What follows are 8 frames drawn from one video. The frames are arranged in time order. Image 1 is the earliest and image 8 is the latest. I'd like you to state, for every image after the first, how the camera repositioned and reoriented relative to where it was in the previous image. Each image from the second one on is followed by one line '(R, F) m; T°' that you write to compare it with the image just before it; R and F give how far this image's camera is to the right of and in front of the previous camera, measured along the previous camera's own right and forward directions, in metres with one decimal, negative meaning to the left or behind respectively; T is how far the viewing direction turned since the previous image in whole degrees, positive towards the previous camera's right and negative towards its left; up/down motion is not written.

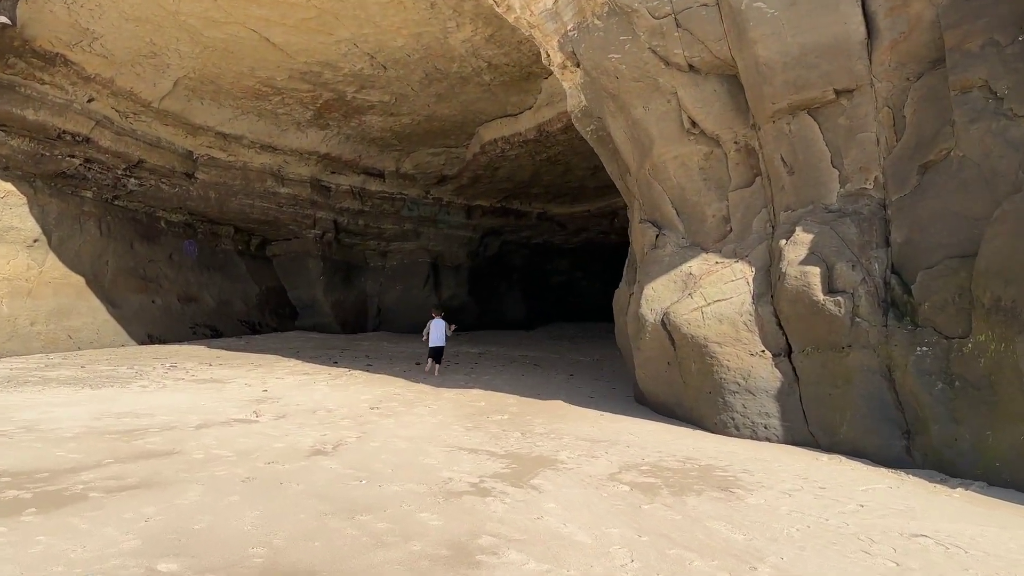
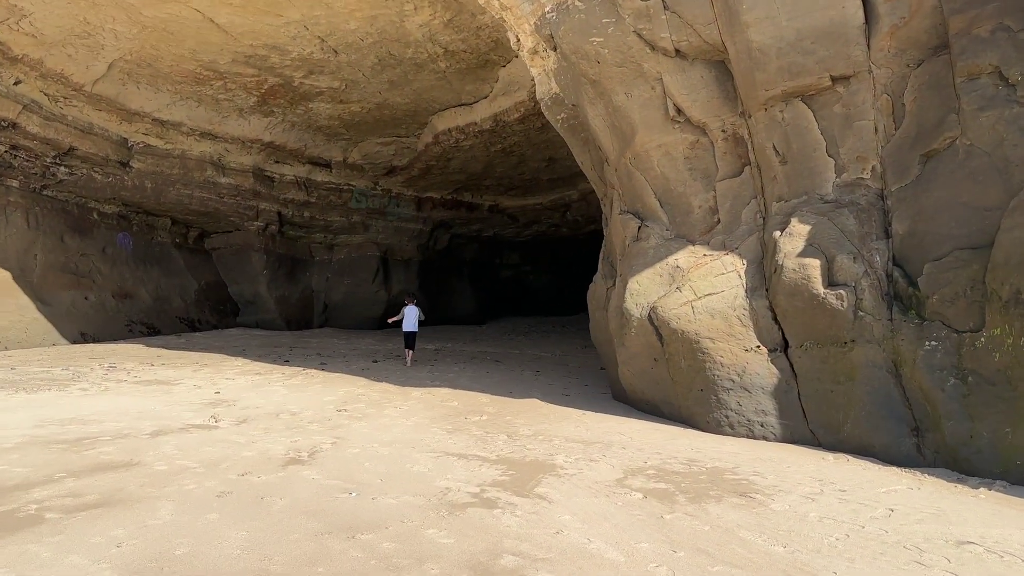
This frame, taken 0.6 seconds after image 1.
(-0.2, +0.2) m; +4°
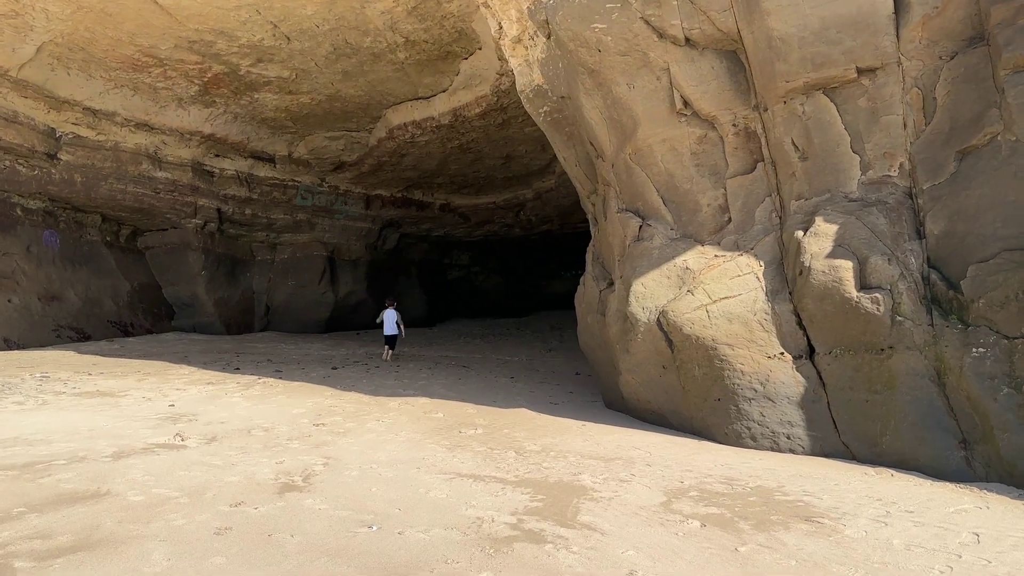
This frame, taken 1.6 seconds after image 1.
(-0.3, +0.3) m; +5°
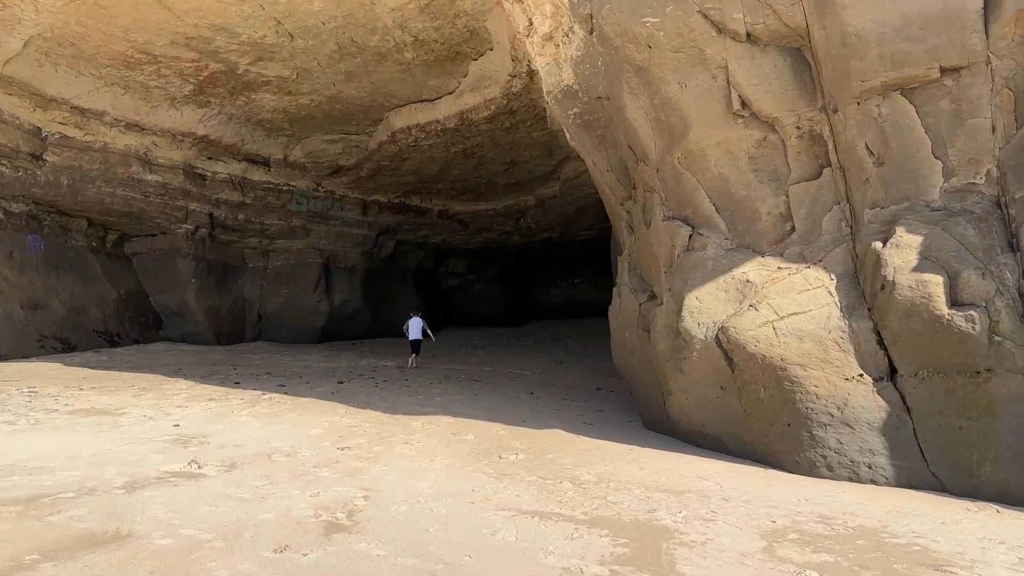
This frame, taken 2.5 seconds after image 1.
(-0.3, +0.3) m; +2°
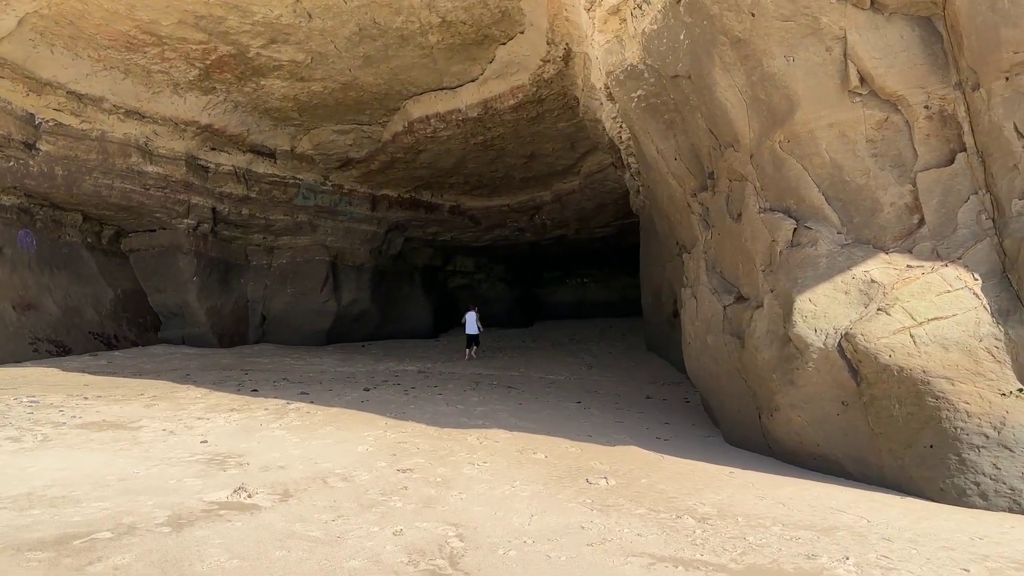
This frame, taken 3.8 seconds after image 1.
(-0.4, +0.5) m; +1°
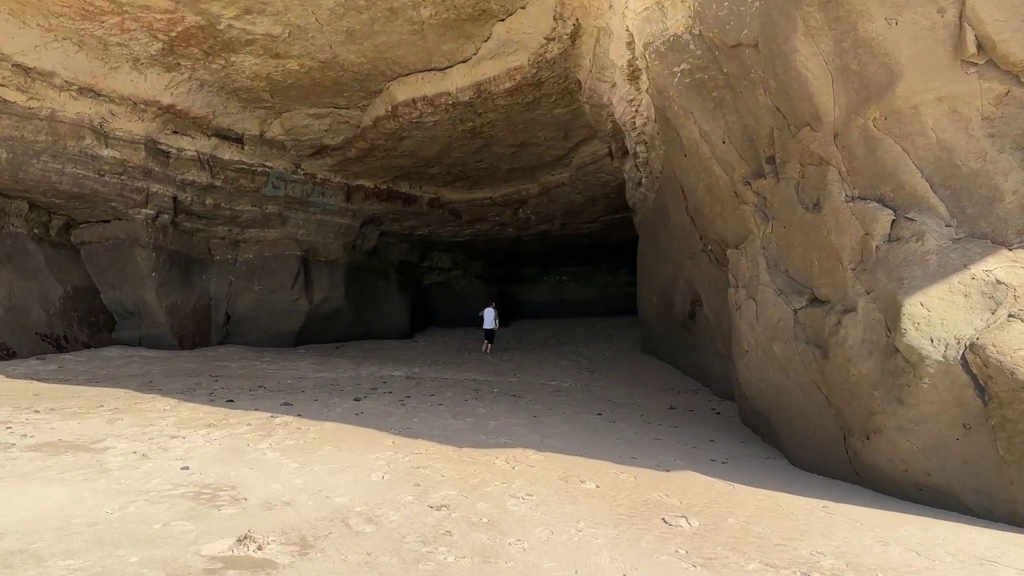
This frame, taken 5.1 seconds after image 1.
(-0.3, +0.6) m; +3°
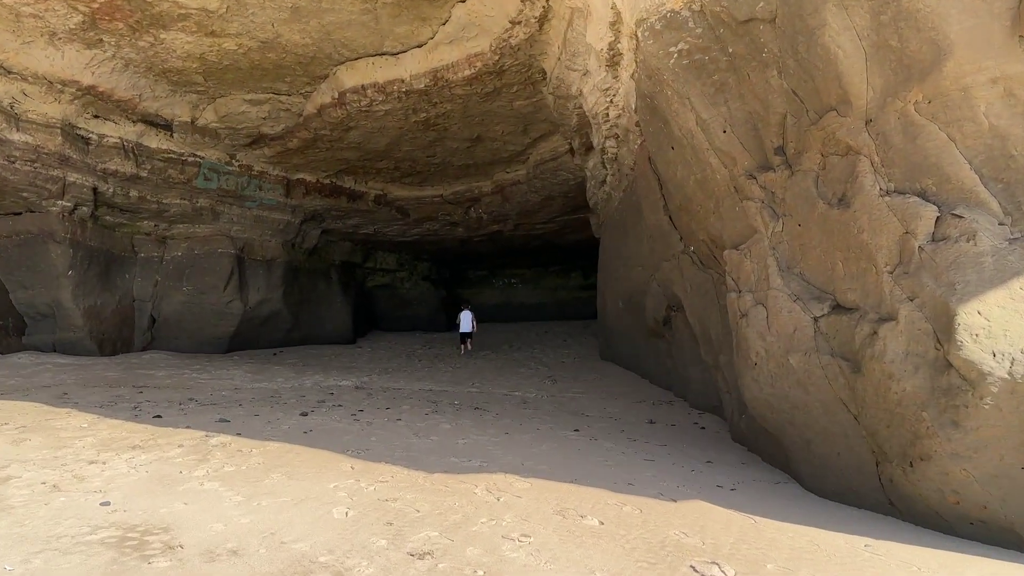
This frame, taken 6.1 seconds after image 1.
(-0.2, +0.5) m; +4°
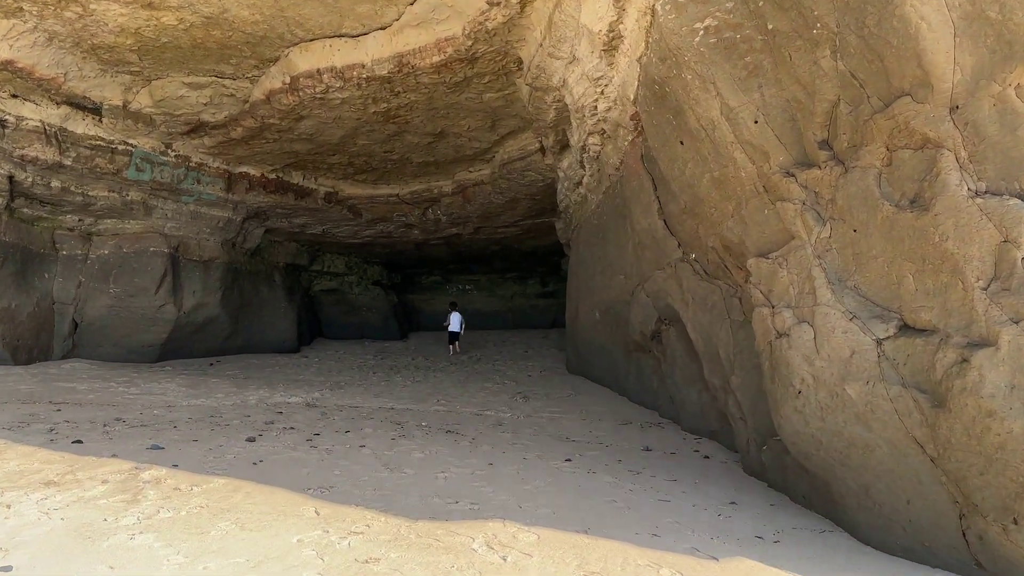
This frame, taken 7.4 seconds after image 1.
(-0.2, +0.5) m; +4°
